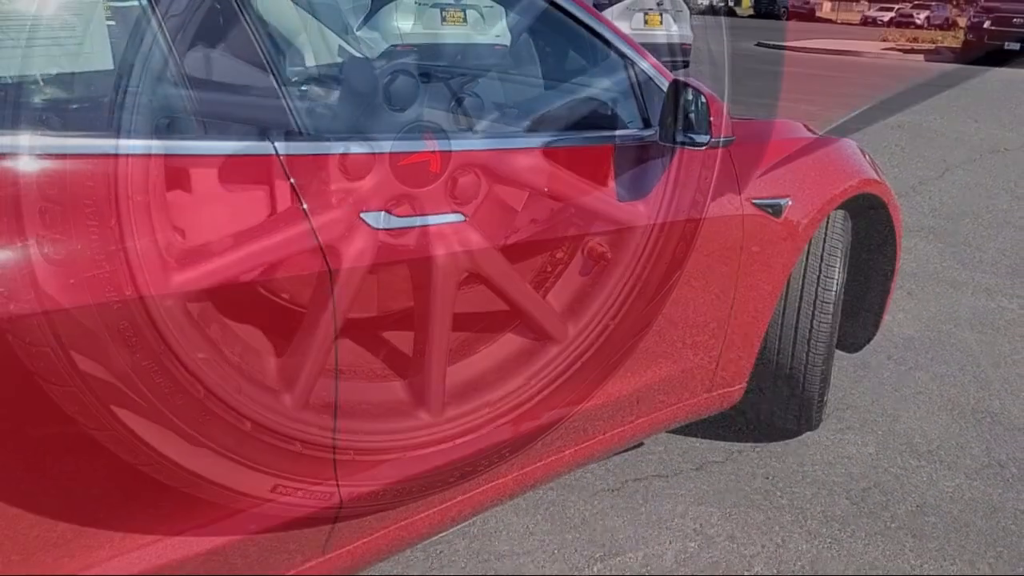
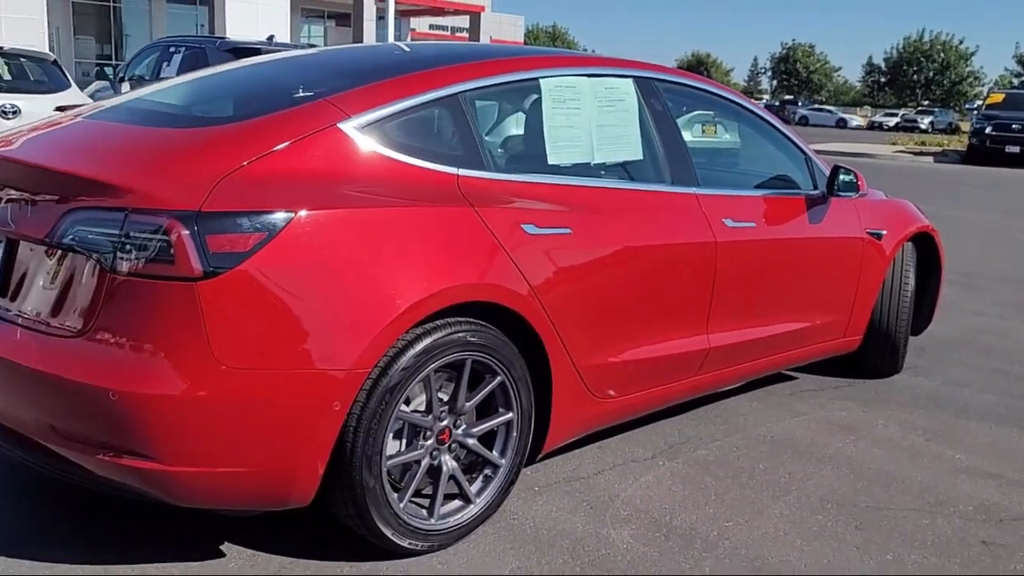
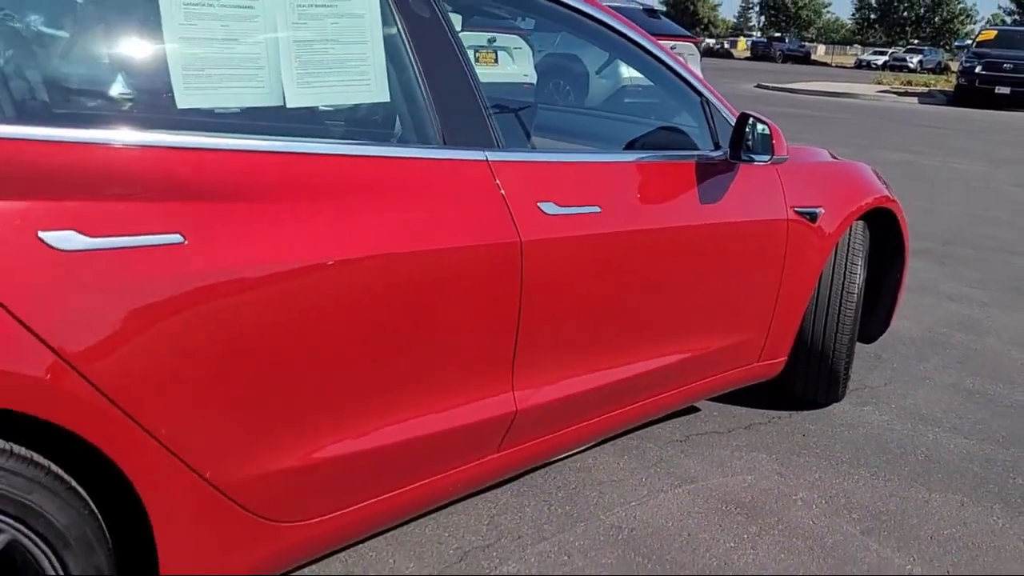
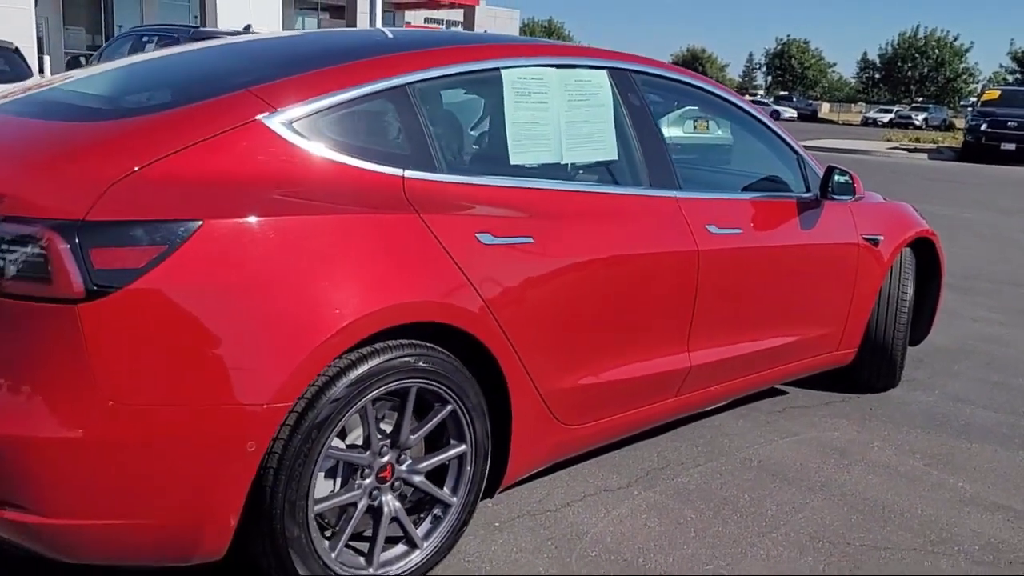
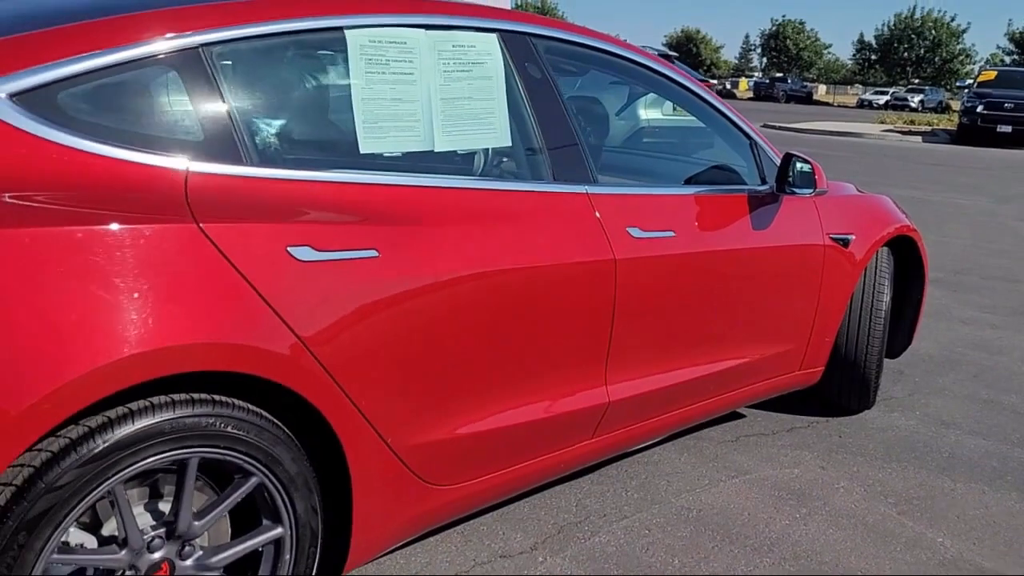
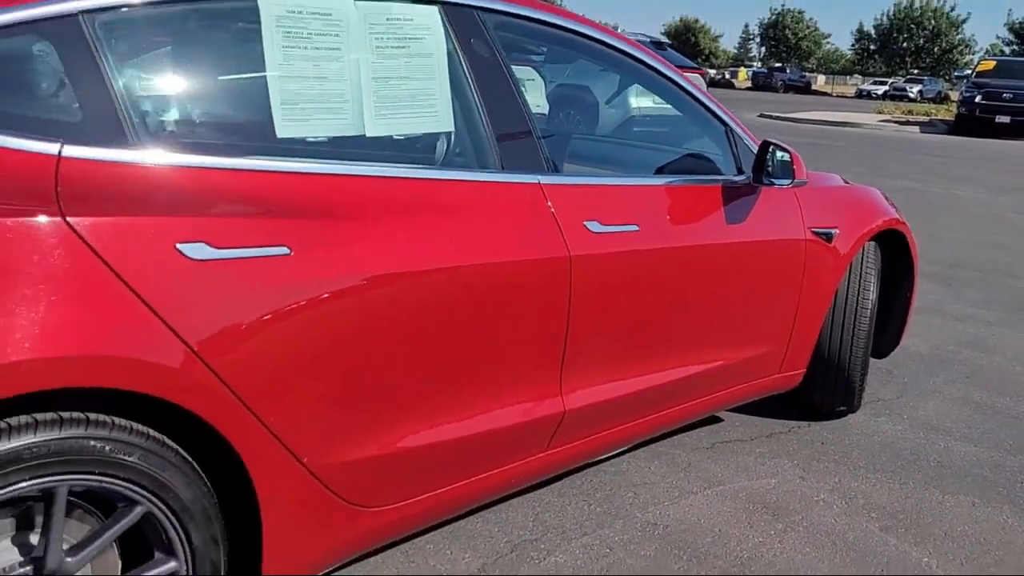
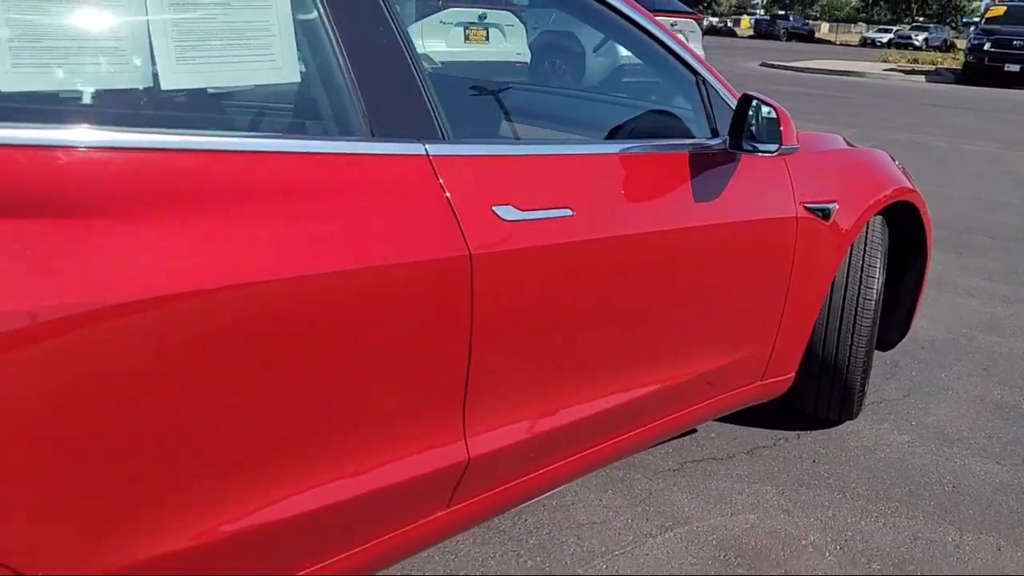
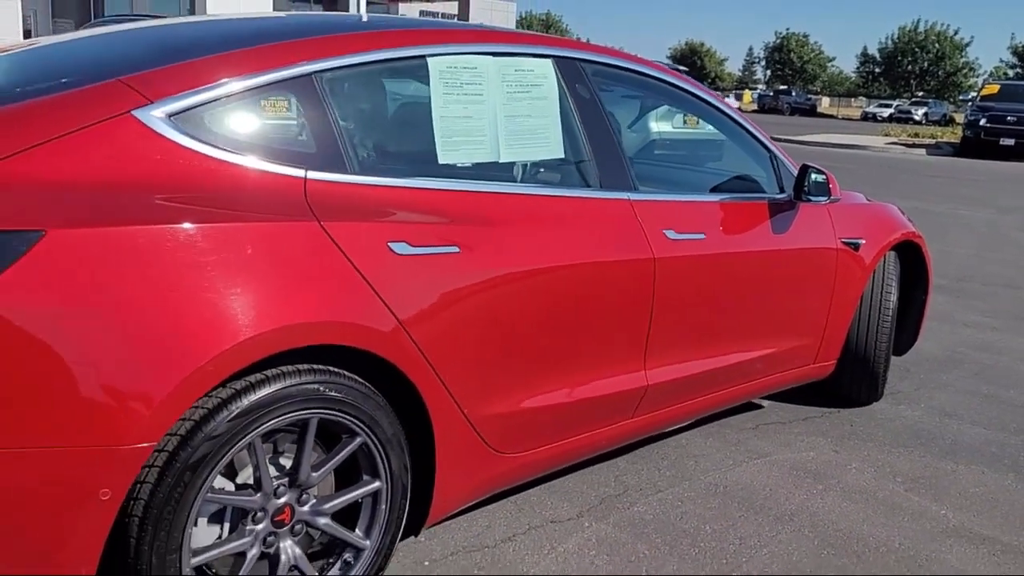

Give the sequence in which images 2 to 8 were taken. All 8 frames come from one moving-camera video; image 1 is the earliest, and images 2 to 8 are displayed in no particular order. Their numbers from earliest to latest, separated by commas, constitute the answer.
7, 3, 6, 5, 8, 4, 2
